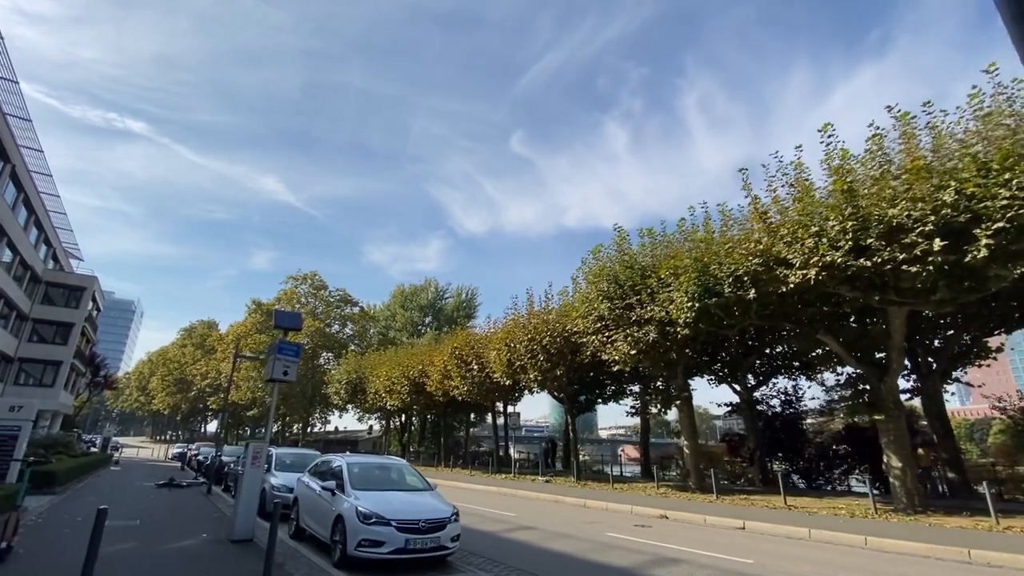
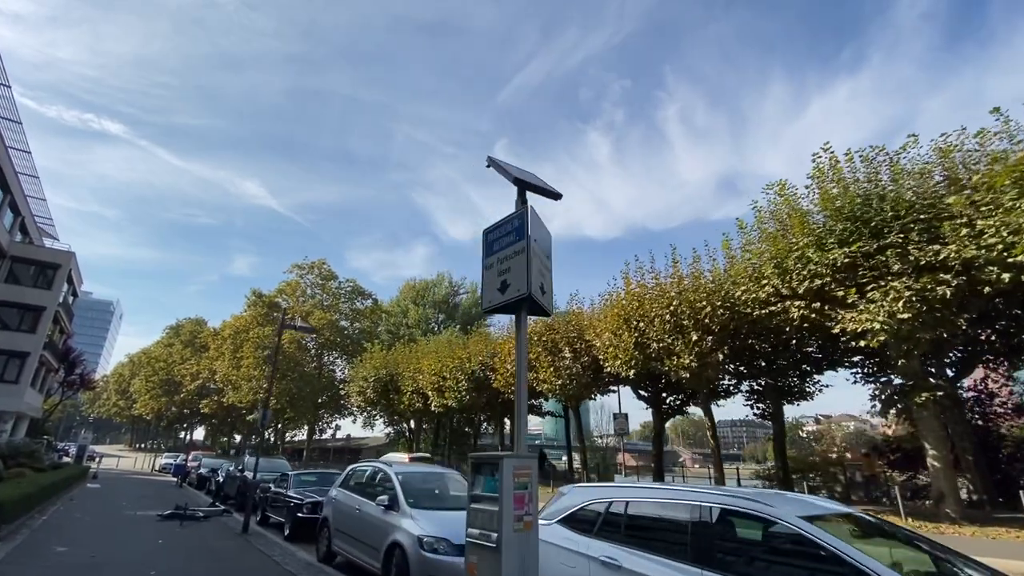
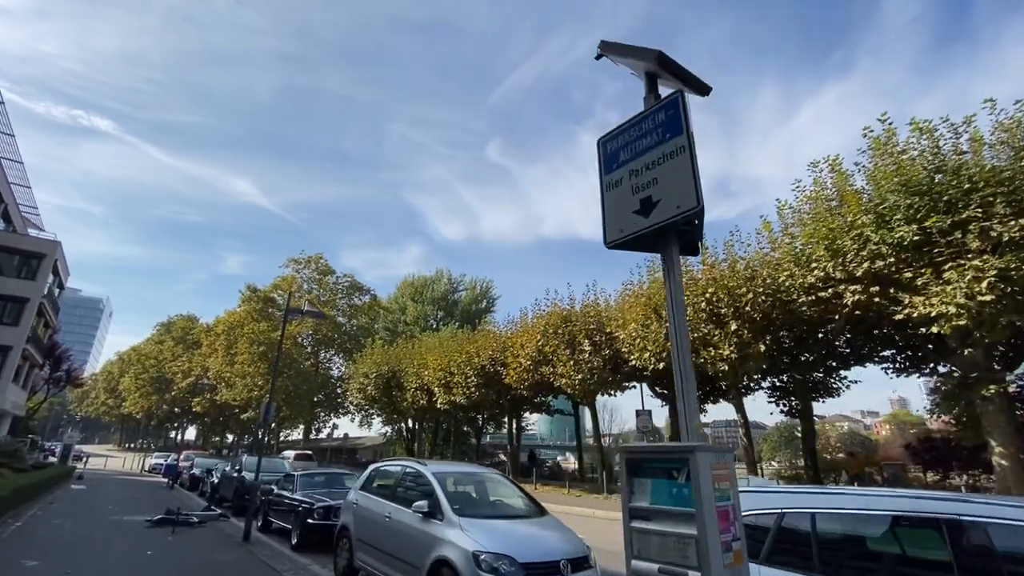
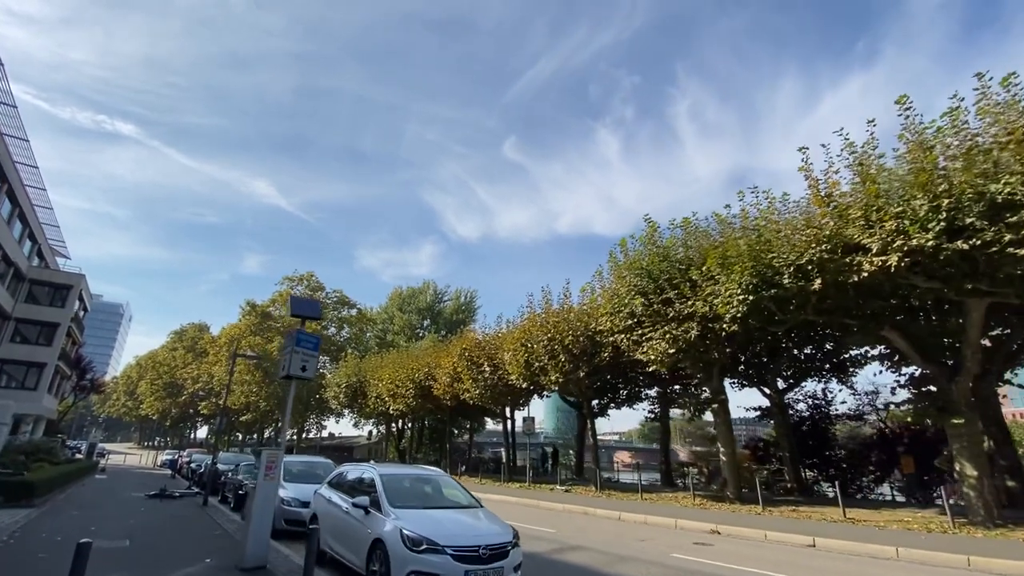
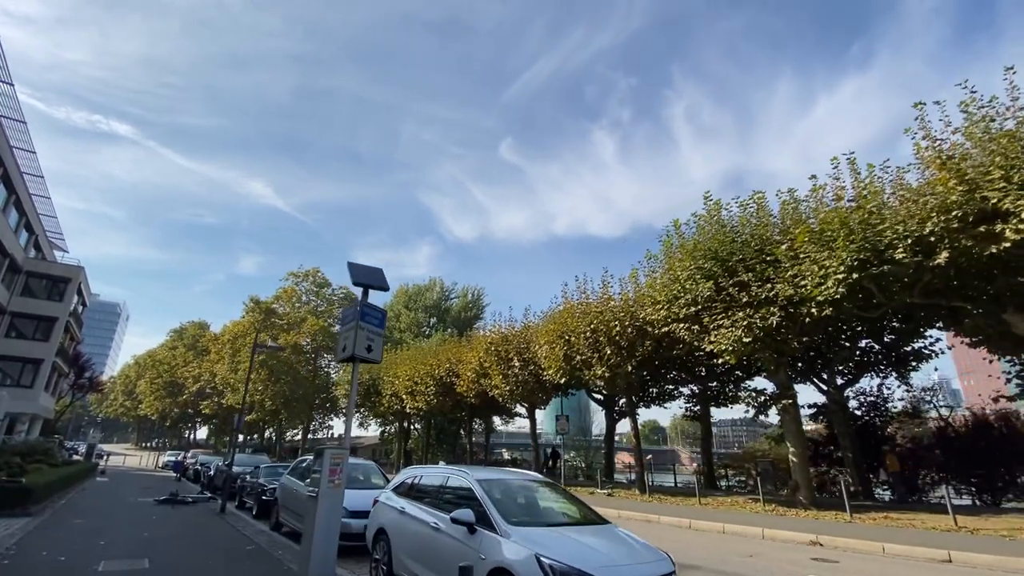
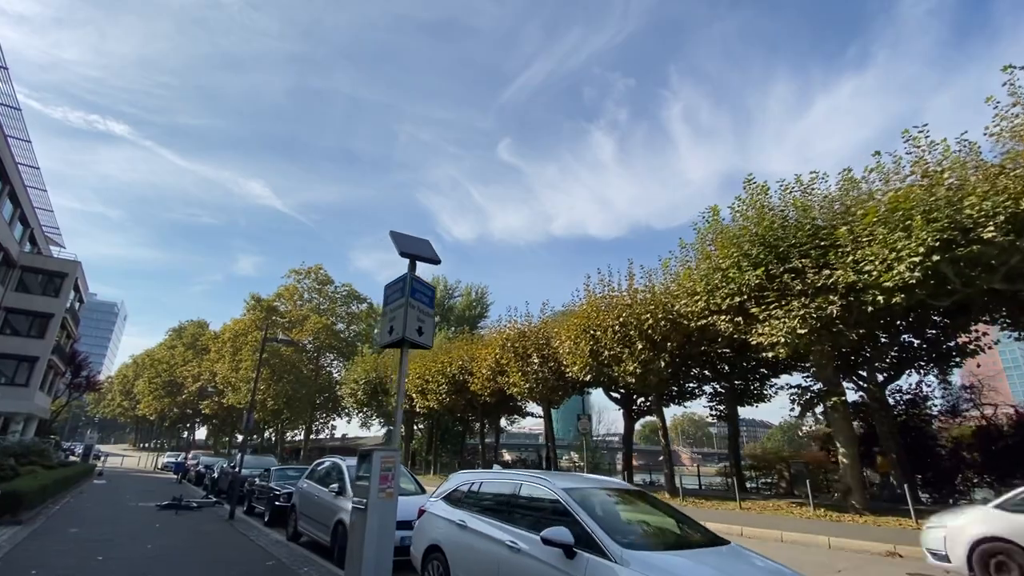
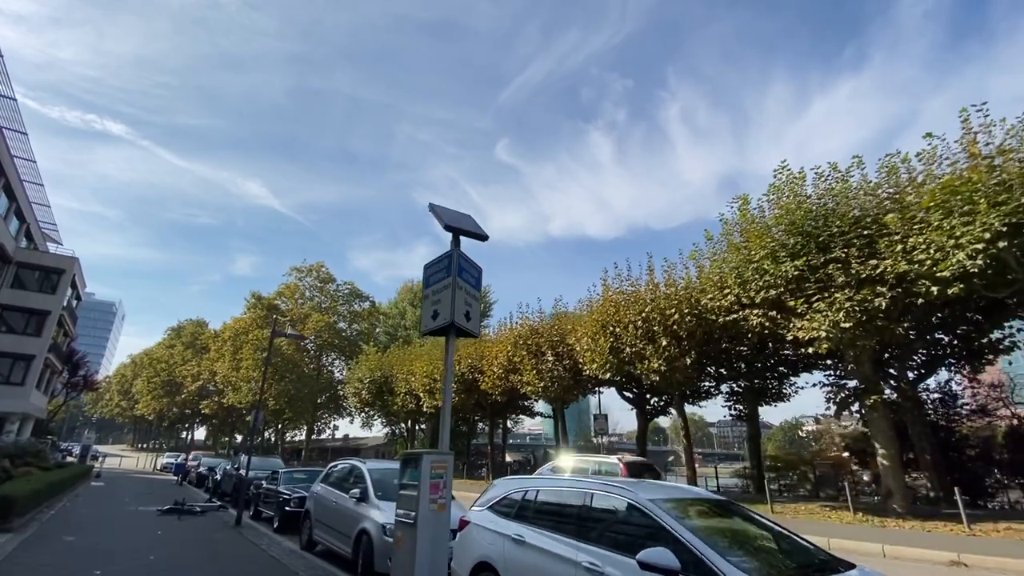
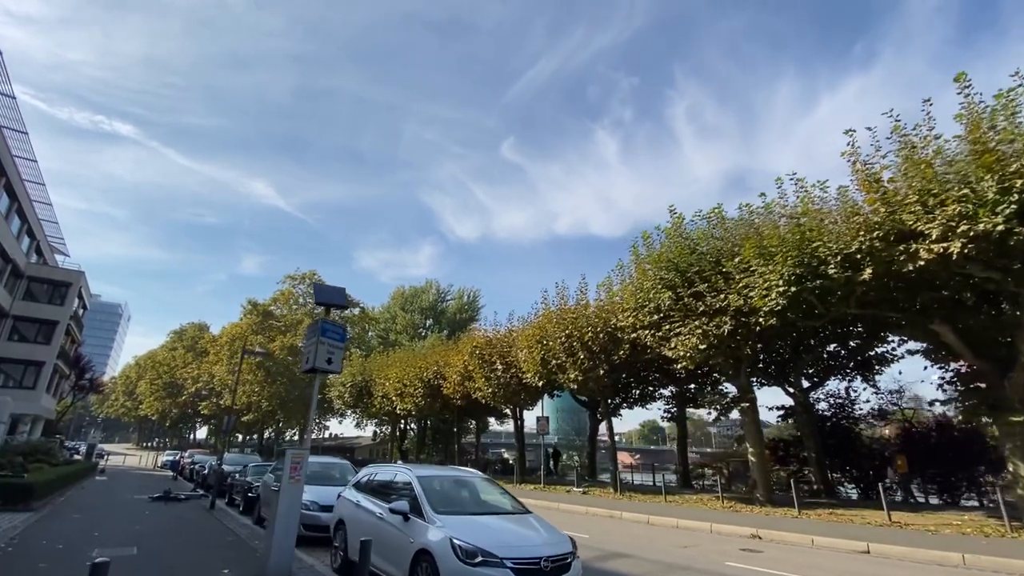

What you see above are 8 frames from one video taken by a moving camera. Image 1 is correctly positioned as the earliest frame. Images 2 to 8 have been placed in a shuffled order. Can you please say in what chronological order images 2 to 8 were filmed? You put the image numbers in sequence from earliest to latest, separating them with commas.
4, 8, 5, 6, 7, 2, 3
